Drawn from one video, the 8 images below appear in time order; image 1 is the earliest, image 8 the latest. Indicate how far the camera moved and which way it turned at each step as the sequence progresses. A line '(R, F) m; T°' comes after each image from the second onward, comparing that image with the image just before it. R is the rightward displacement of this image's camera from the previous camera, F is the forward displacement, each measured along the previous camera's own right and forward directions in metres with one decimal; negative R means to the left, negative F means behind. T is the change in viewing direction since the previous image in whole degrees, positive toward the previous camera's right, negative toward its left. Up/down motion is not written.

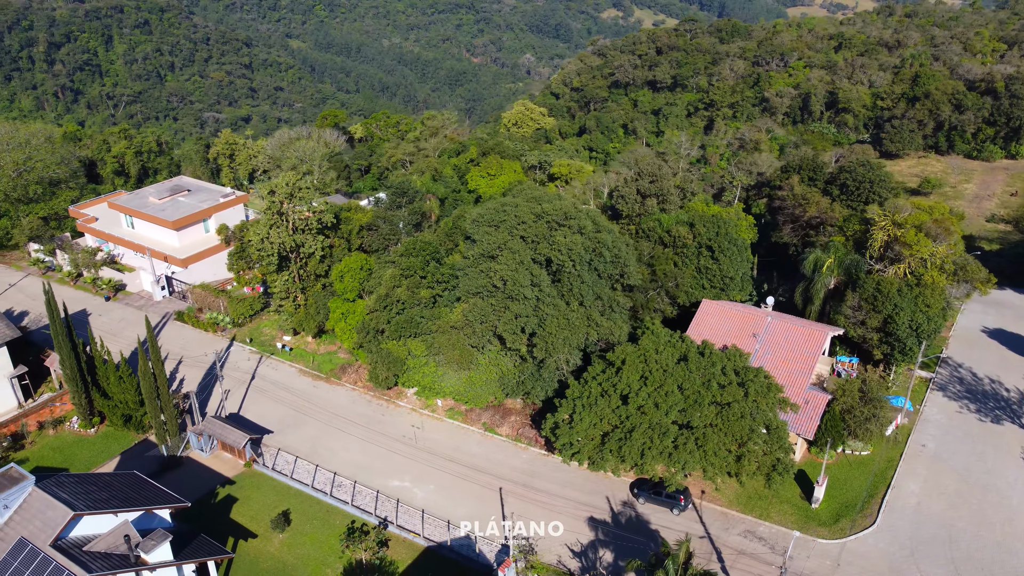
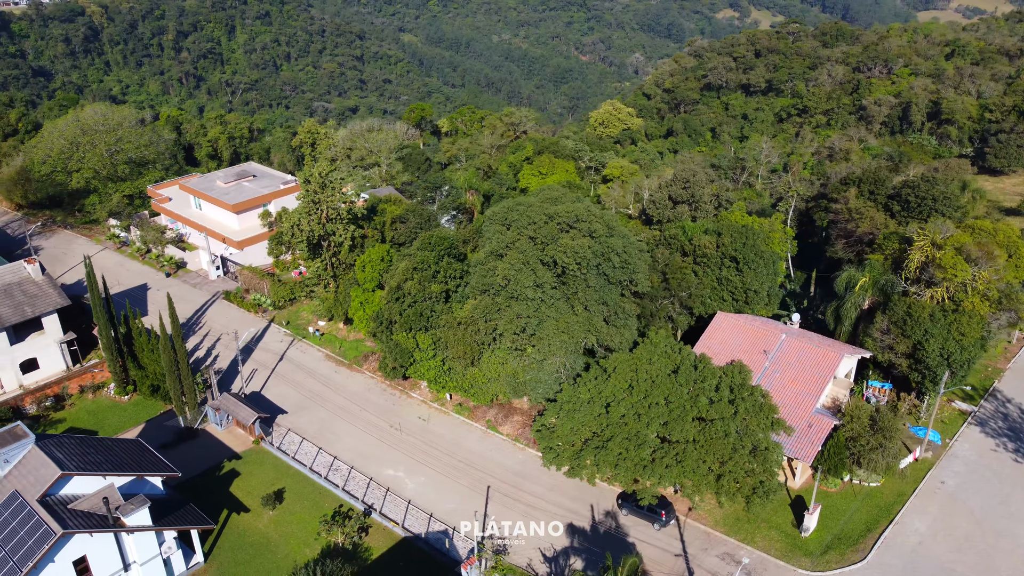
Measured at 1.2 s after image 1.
(+3.3, +0.2) m; -7°
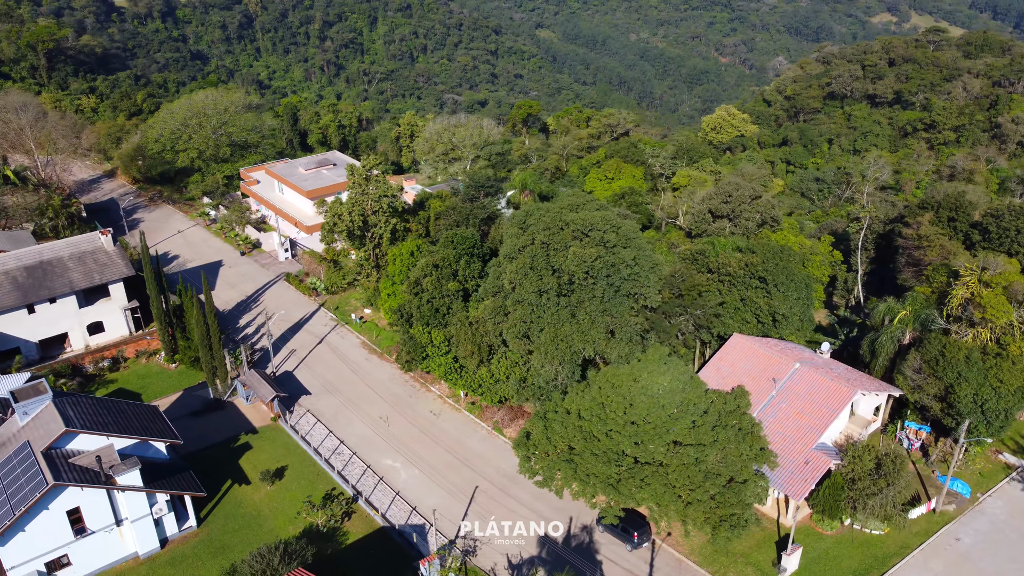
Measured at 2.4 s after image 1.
(+4.0, +0.3) m; -9°
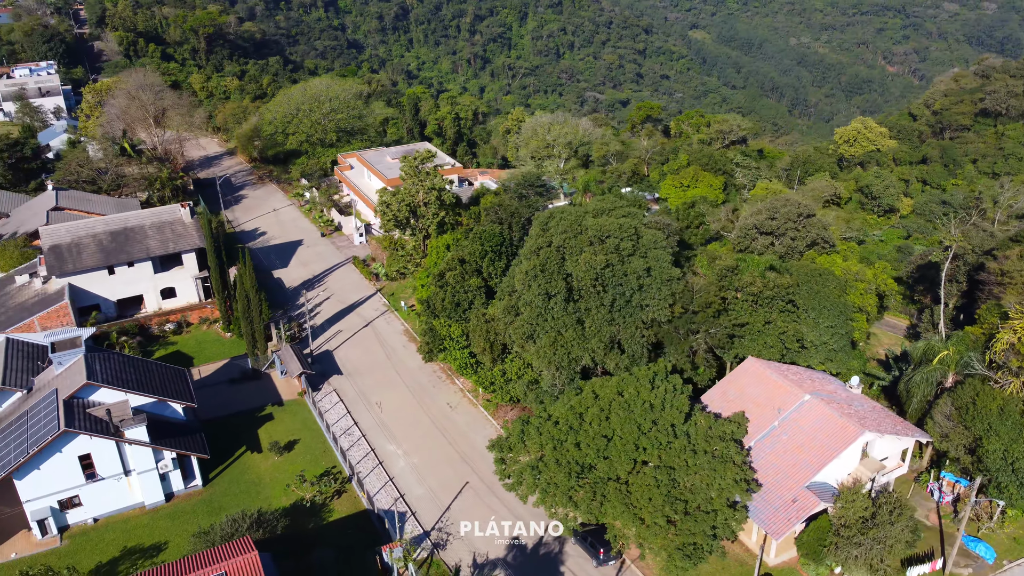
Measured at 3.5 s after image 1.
(+4.3, +0.4) m; -10°
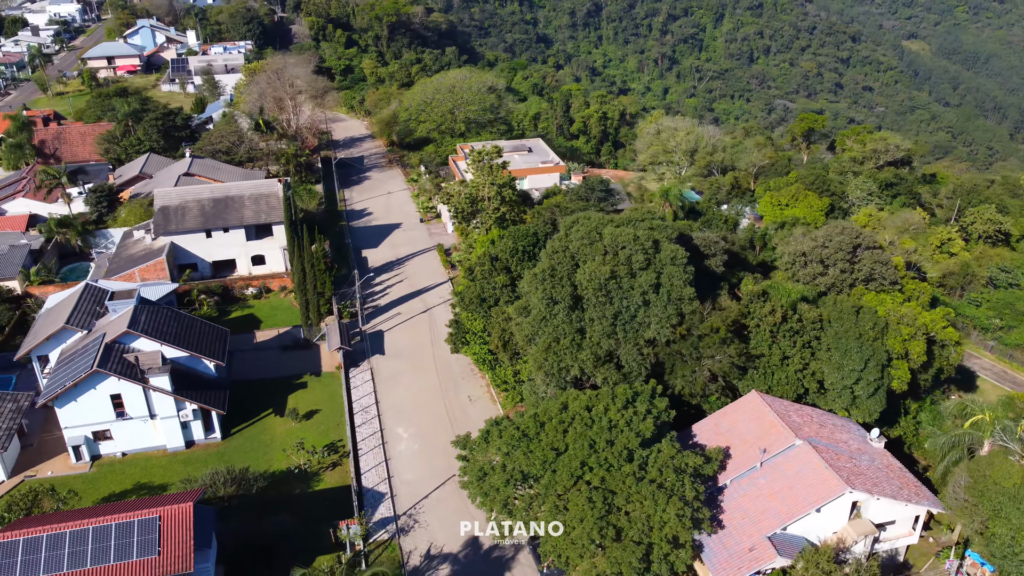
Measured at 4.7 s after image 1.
(+5.6, +0.7) m; -12°
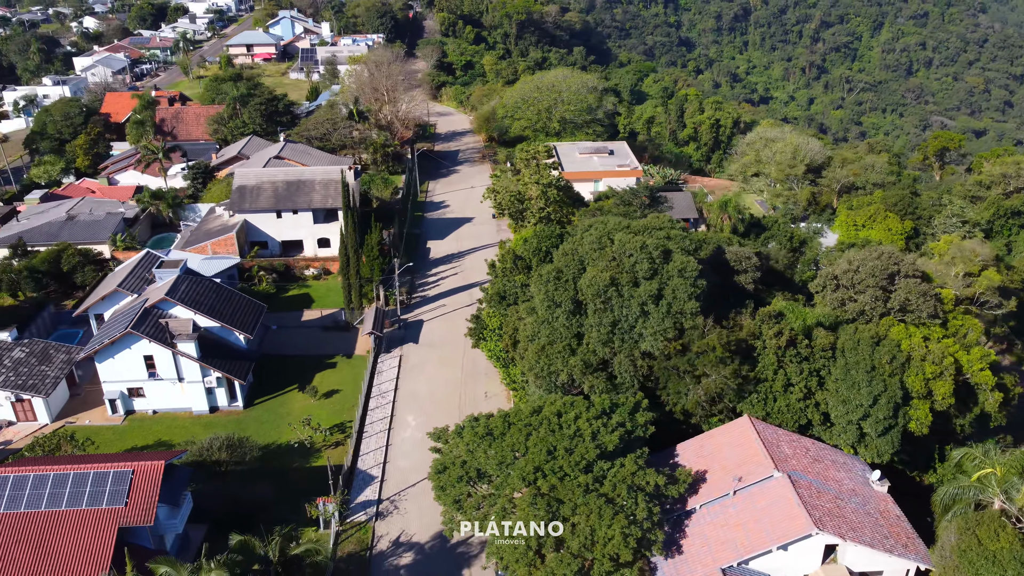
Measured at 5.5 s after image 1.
(+4.2, +0.5) m; -9°
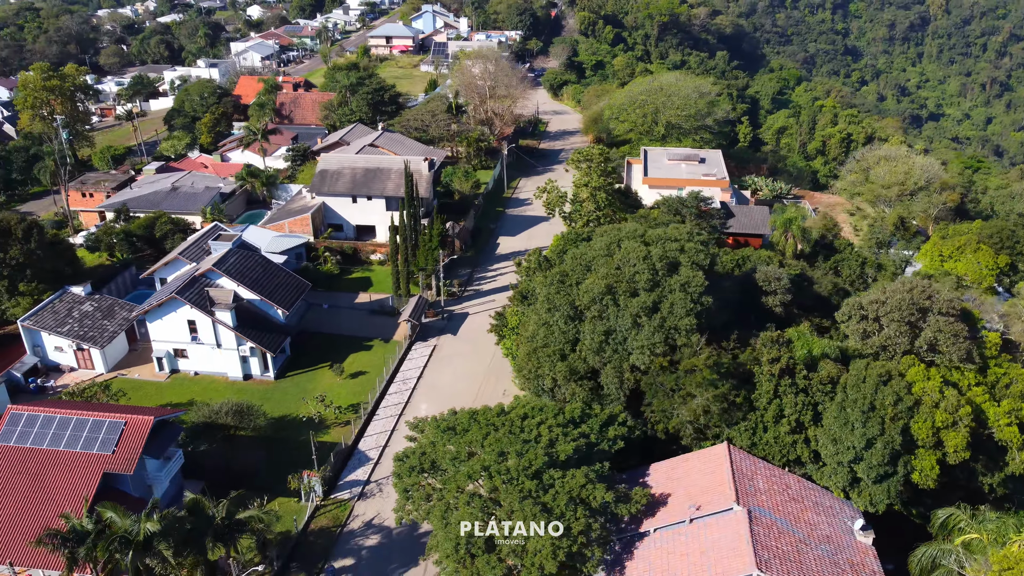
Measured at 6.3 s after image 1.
(+4.6, +0.5) m; -10°
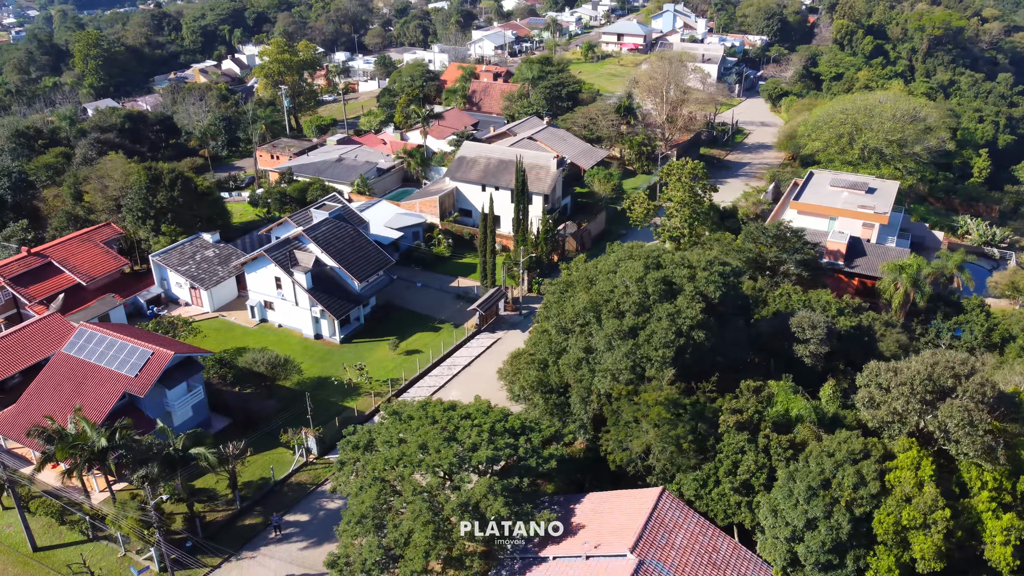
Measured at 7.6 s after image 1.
(+7.7, +1.3) m; -18°
